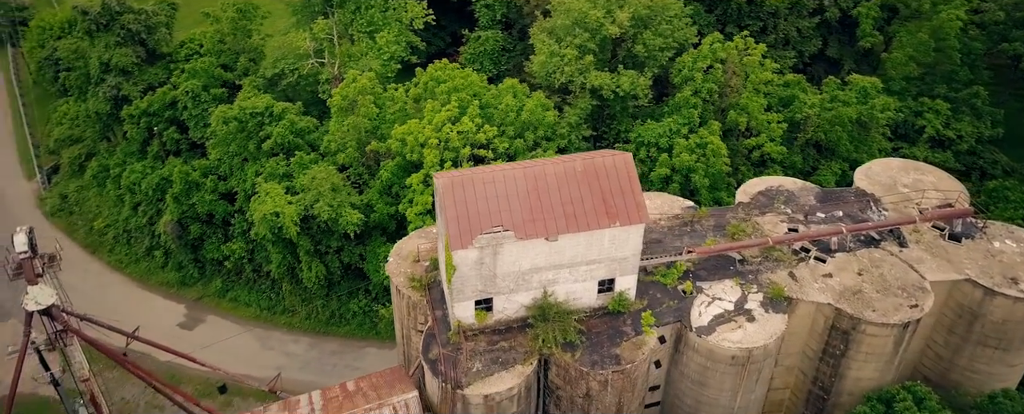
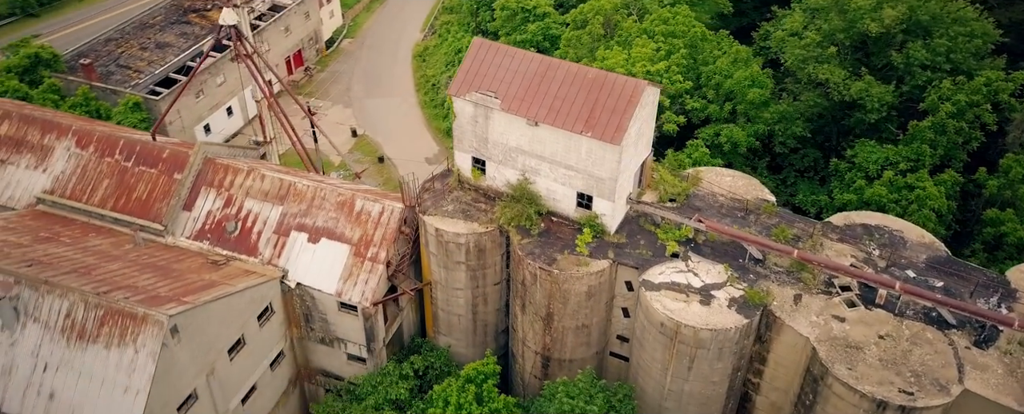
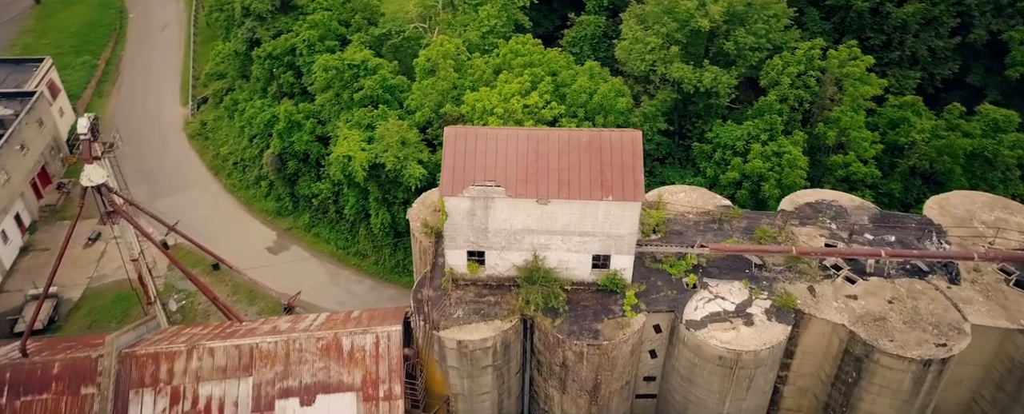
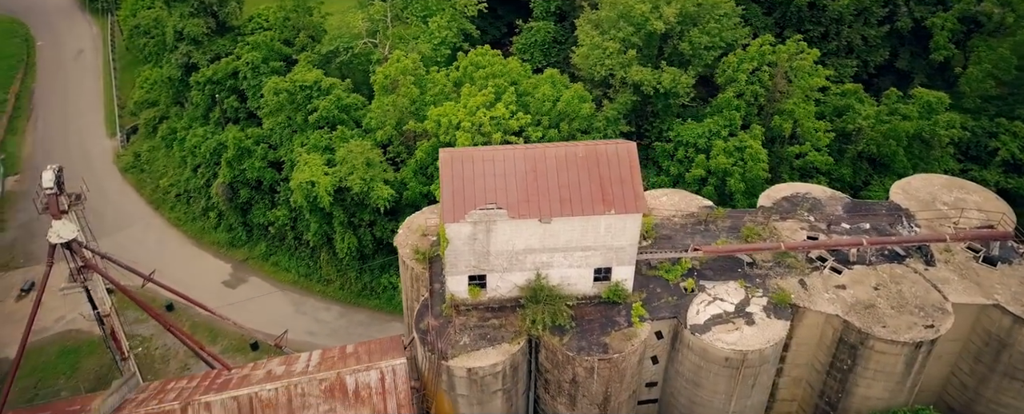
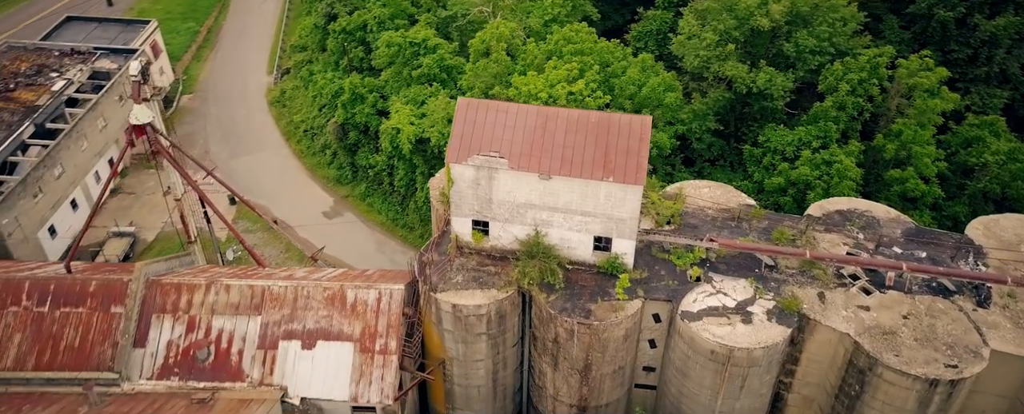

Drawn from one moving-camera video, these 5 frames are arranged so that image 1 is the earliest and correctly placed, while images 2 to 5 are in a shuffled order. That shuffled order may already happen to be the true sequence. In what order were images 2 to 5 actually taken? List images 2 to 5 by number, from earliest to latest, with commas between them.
4, 3, 5, 2
